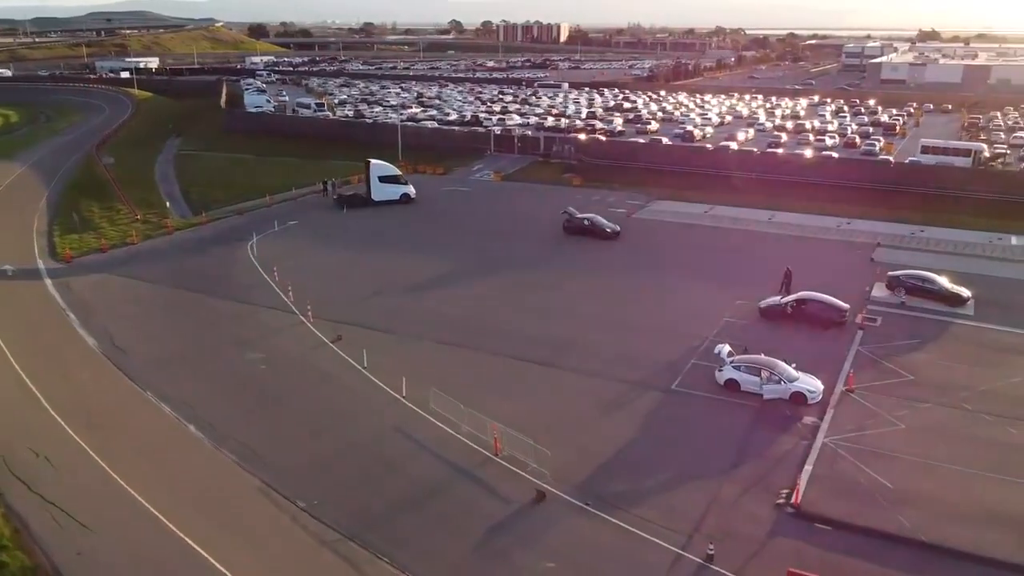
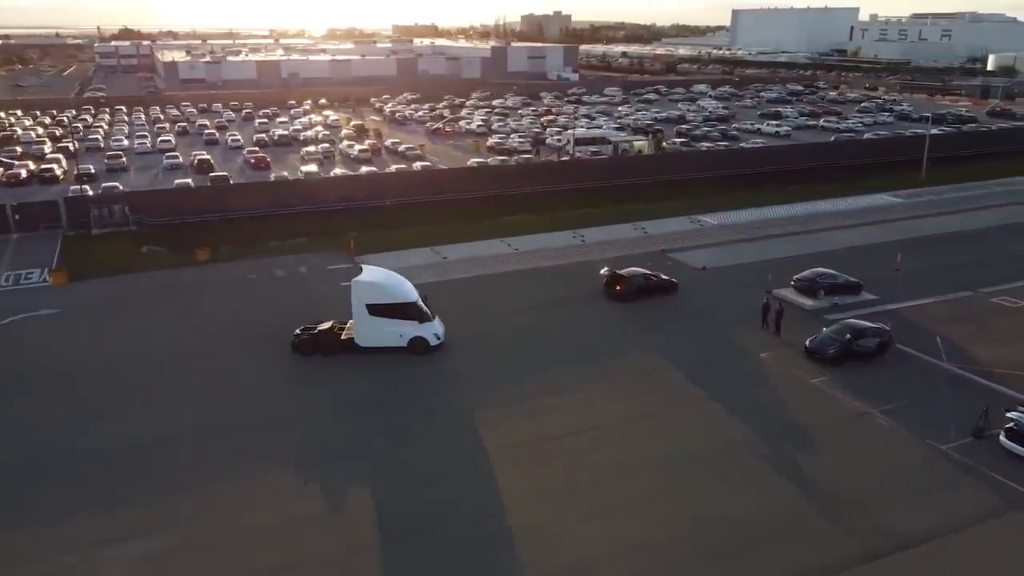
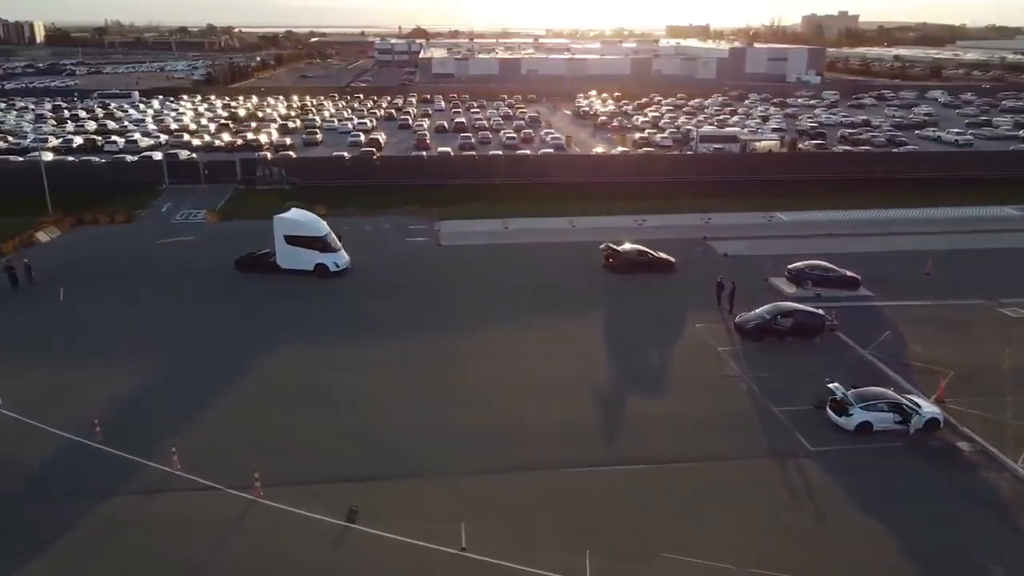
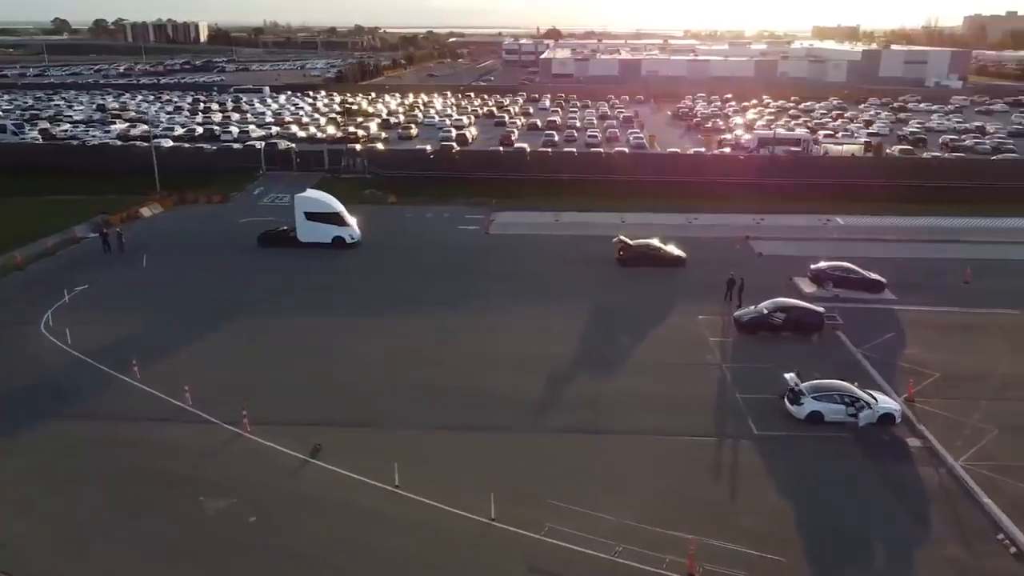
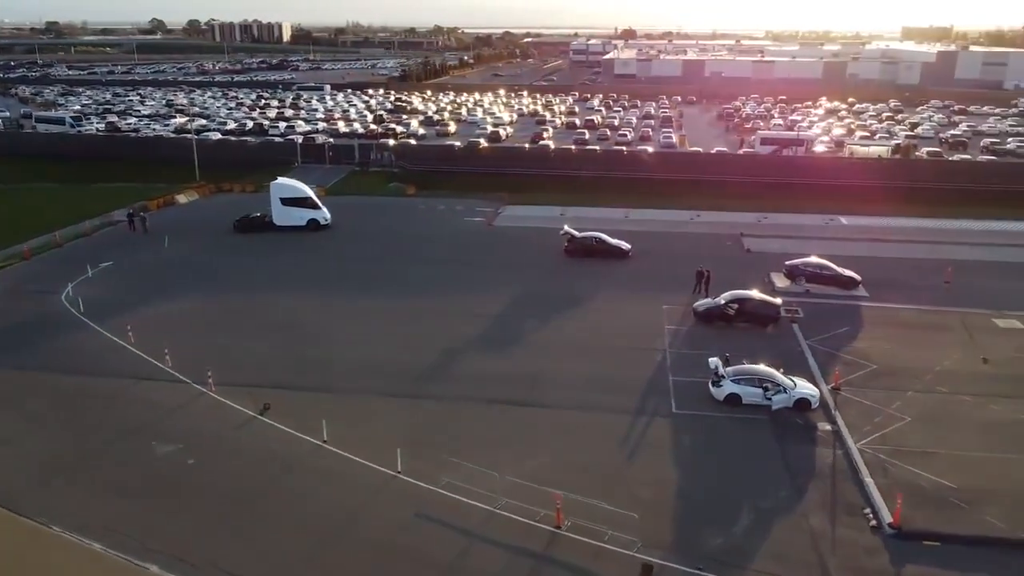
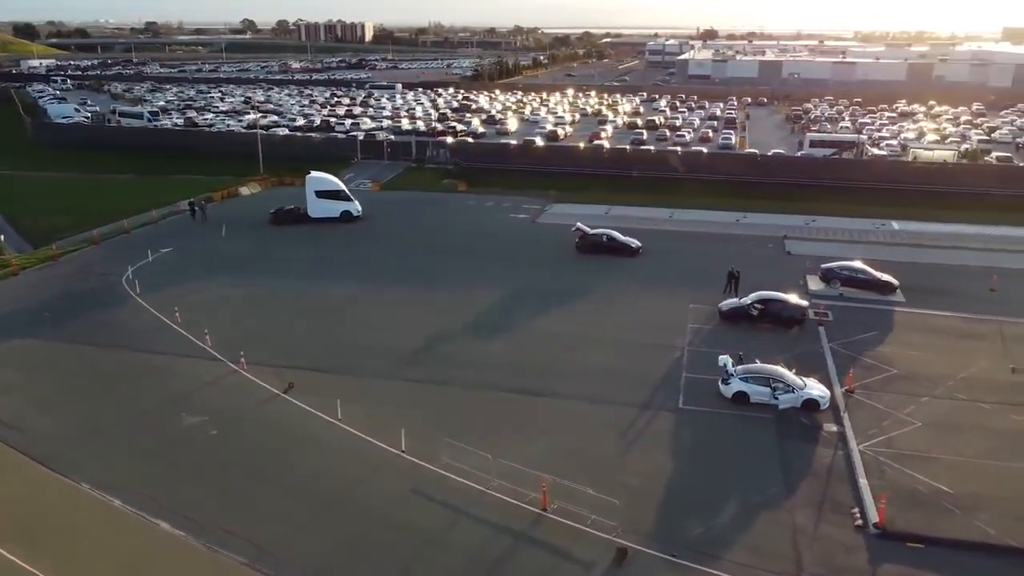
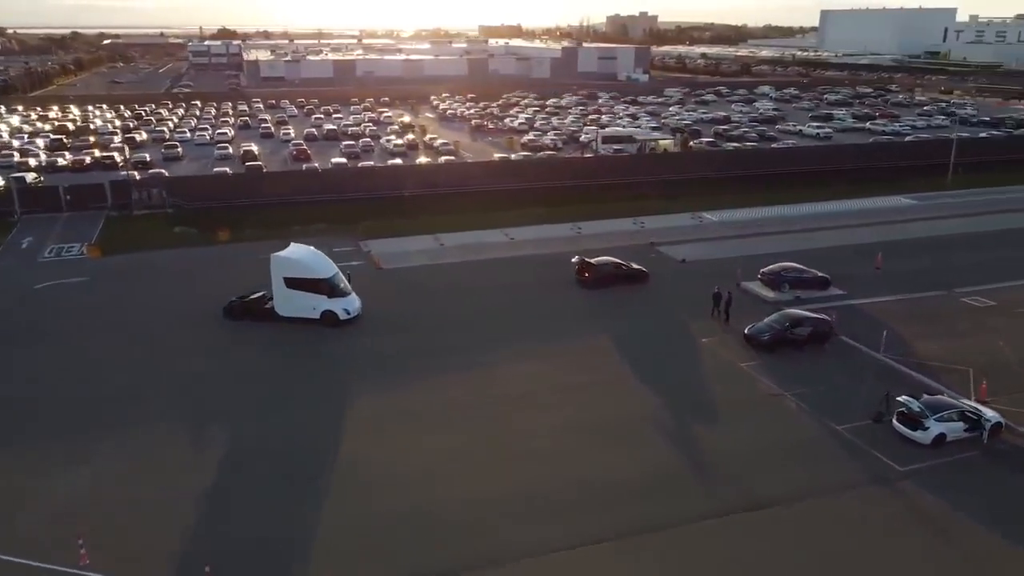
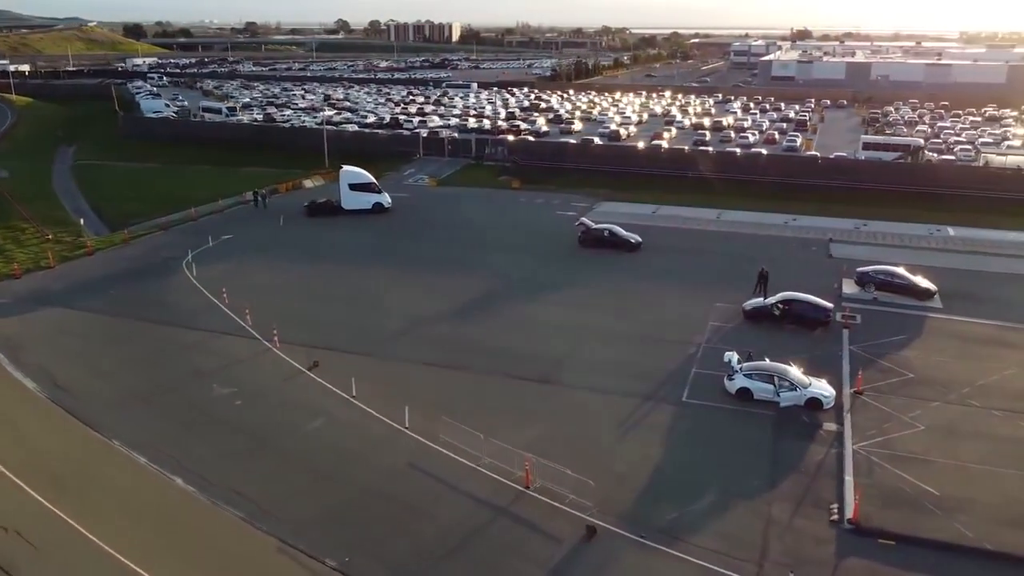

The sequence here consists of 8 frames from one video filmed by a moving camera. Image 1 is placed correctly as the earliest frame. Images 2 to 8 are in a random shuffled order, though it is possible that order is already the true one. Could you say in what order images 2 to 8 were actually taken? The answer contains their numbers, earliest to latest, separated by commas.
8, 6, 5, 4, 3, 7, 2
